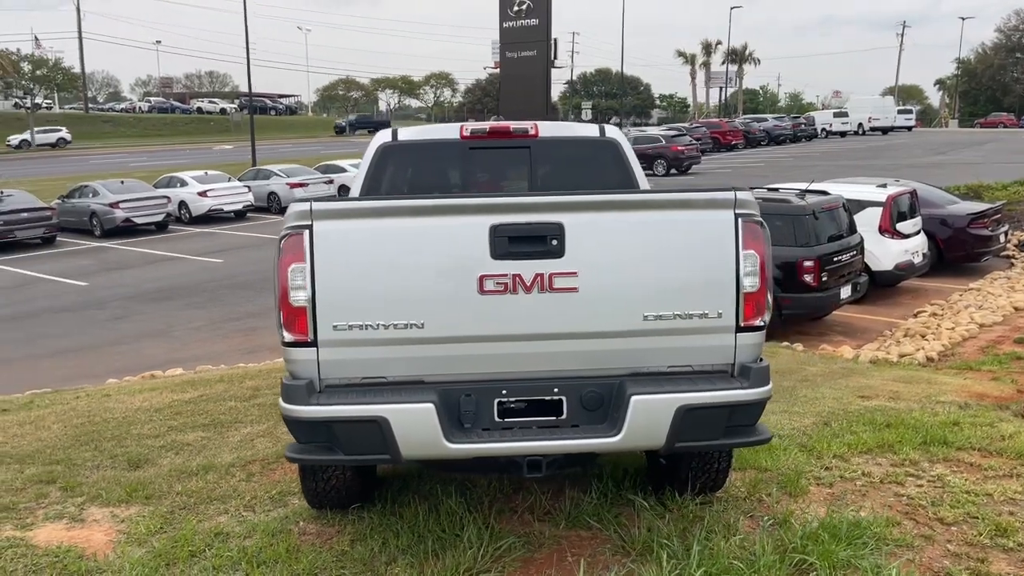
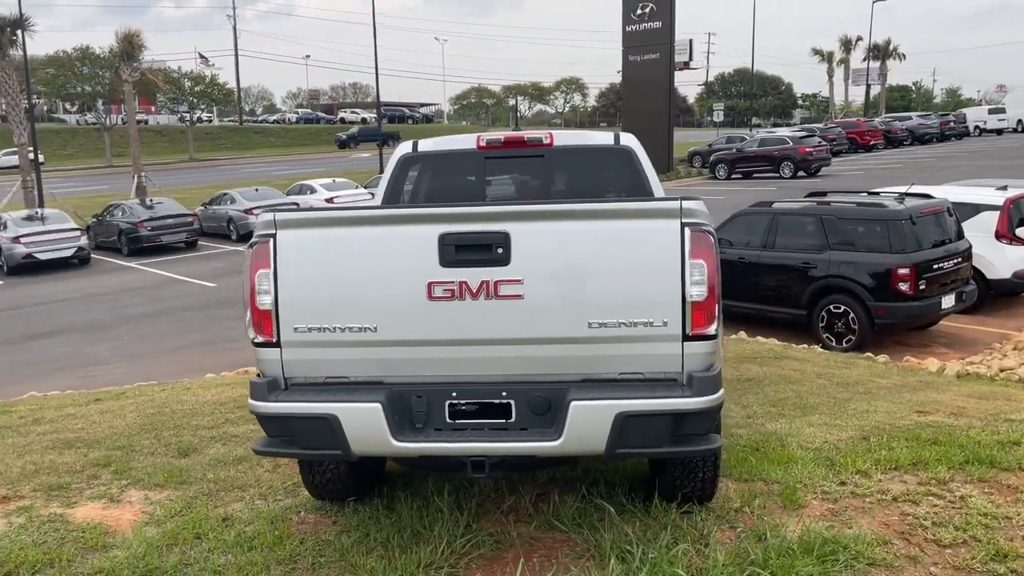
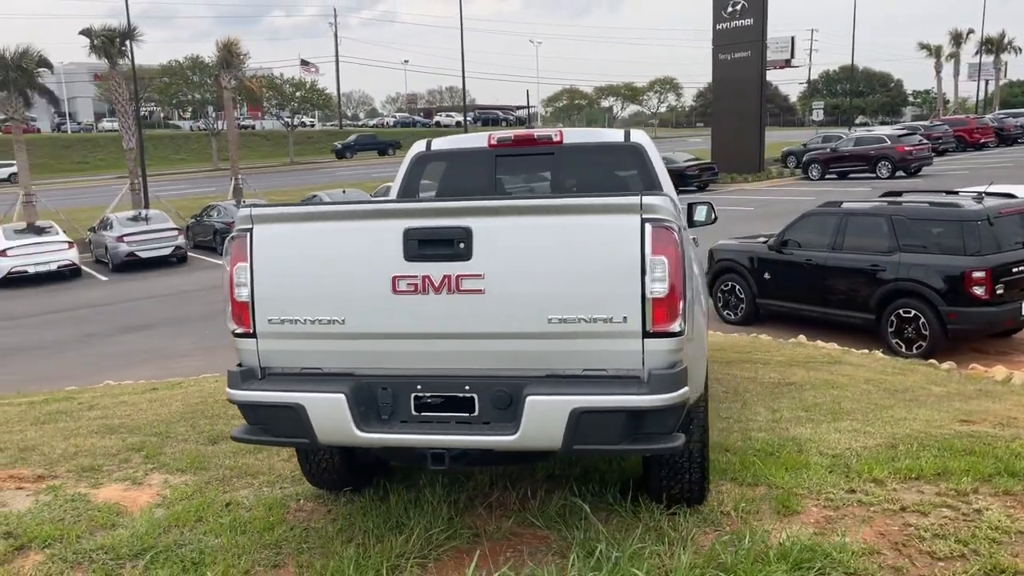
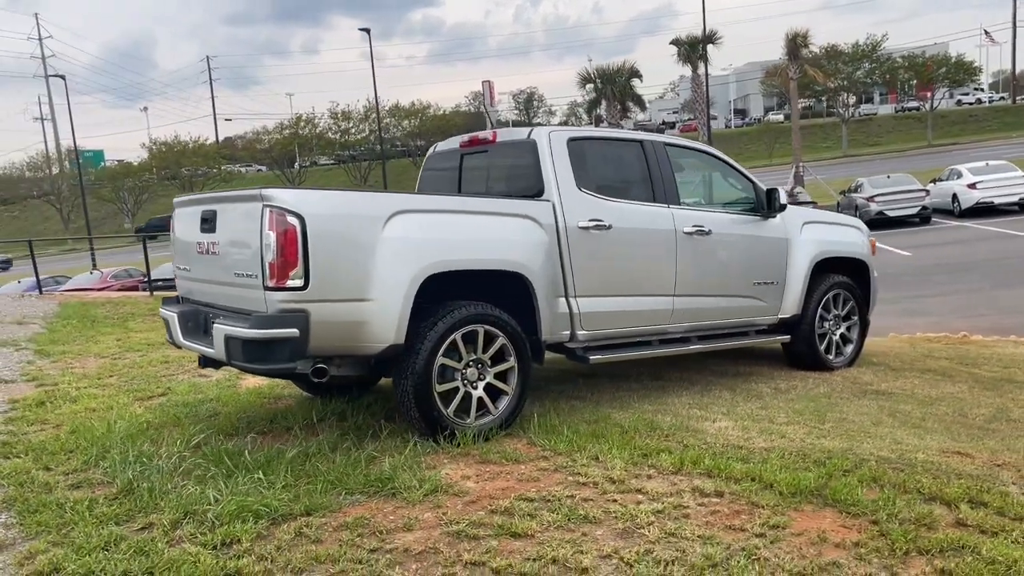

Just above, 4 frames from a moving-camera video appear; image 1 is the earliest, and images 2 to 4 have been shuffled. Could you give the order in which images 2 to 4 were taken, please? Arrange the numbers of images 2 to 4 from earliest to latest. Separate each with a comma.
2, 3, 4
